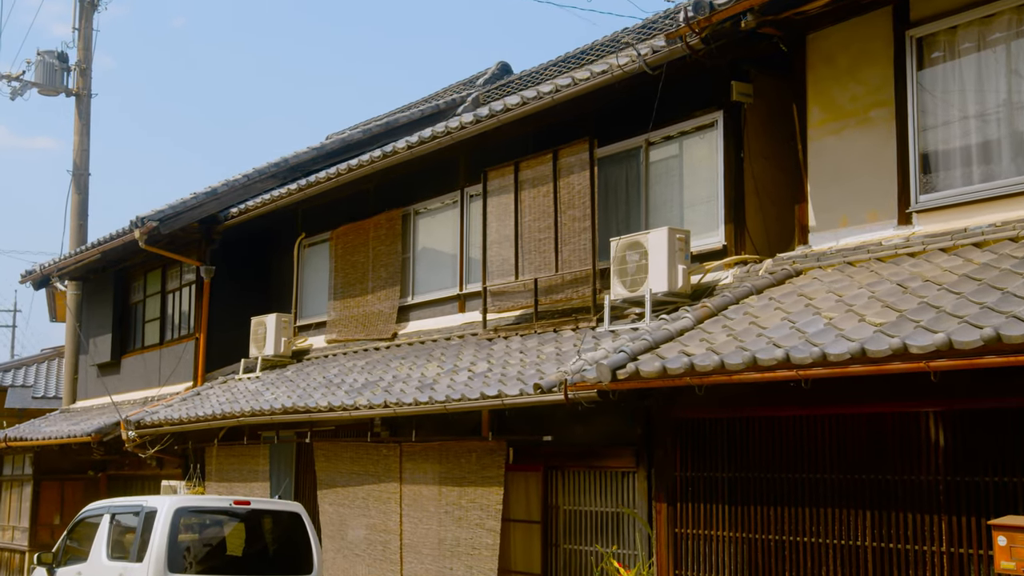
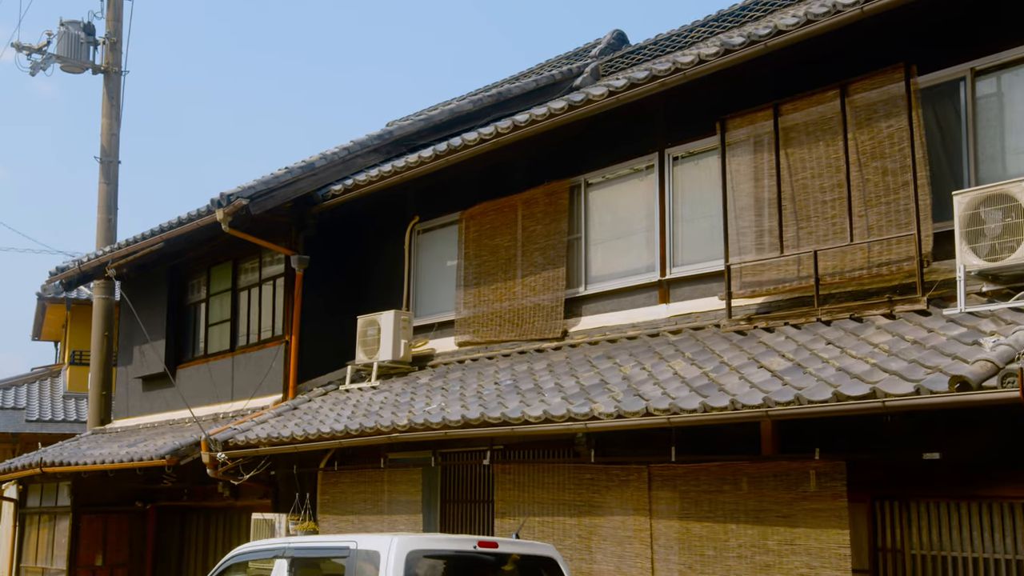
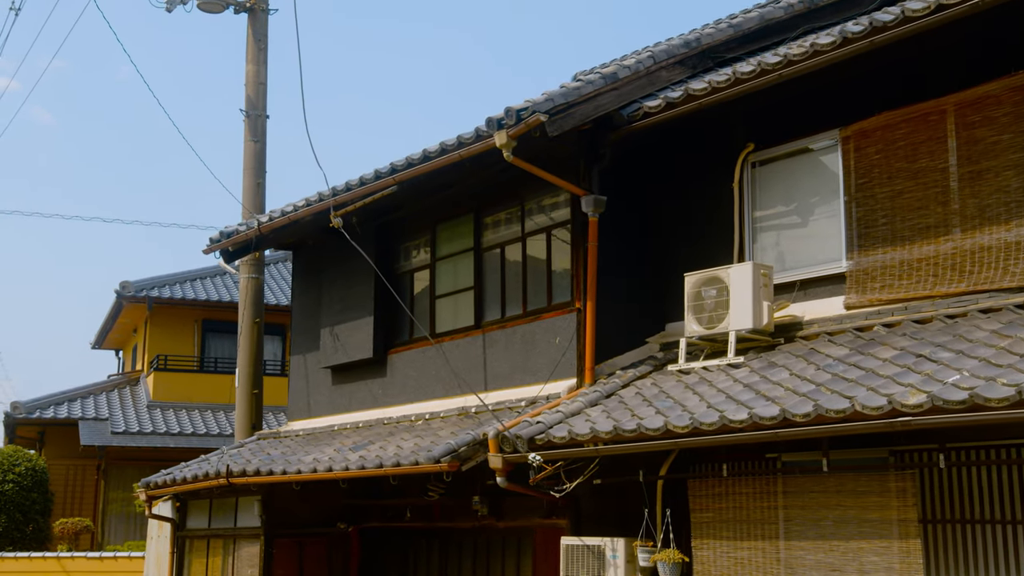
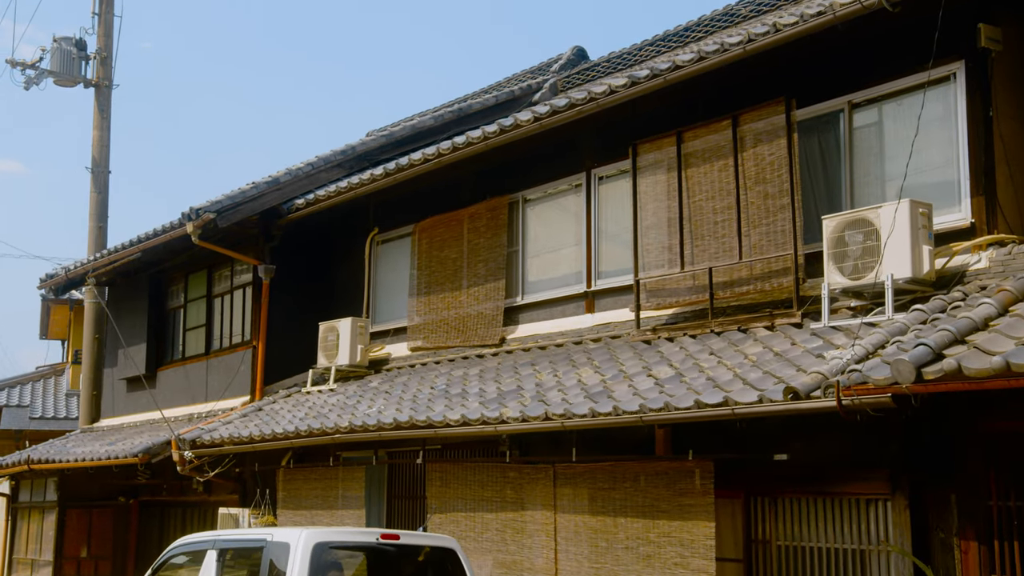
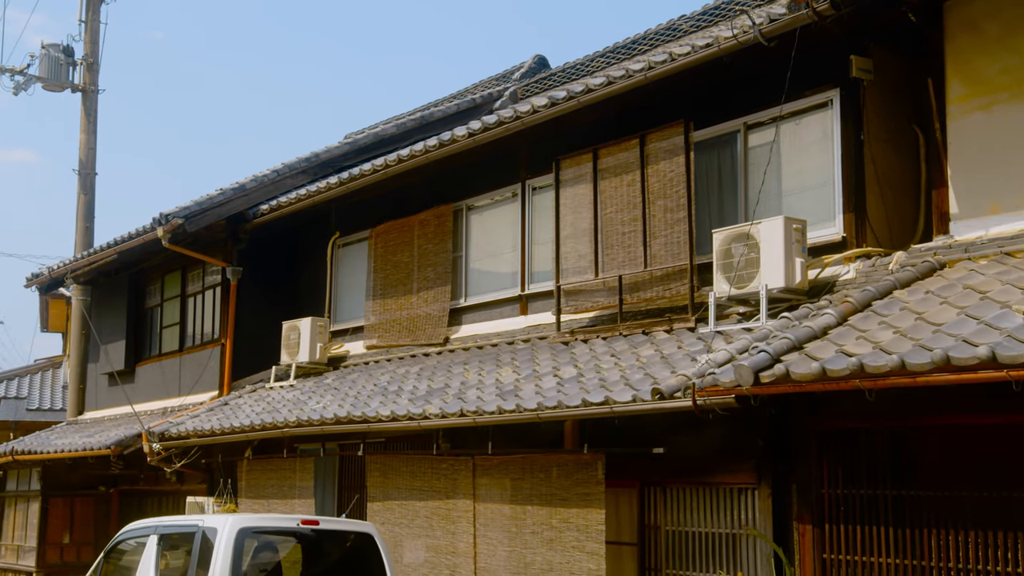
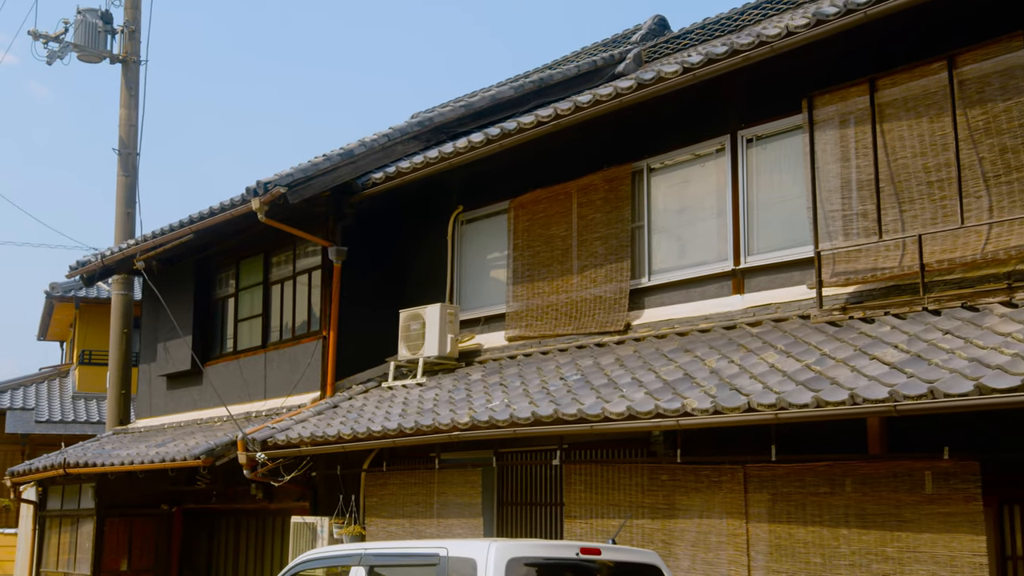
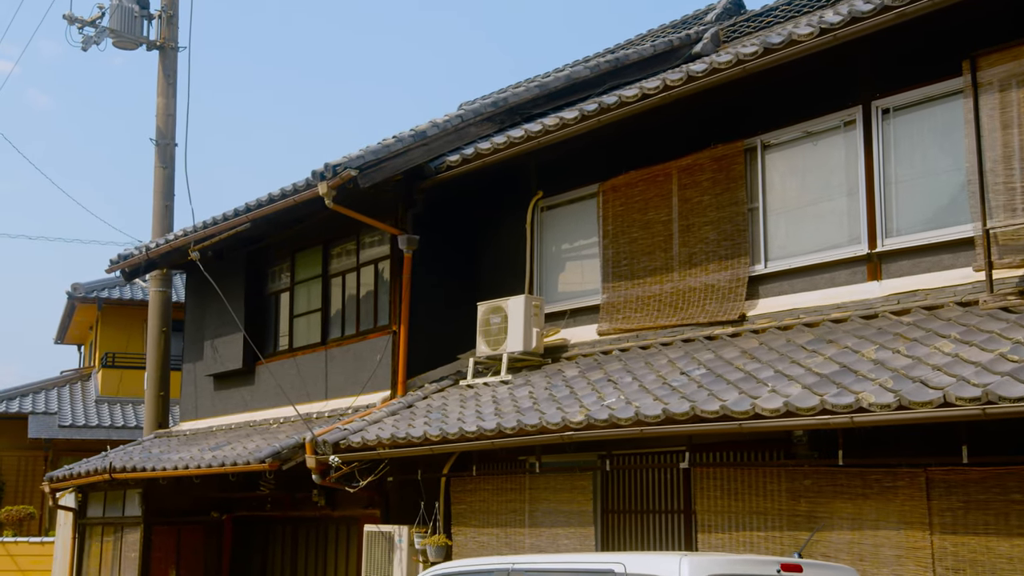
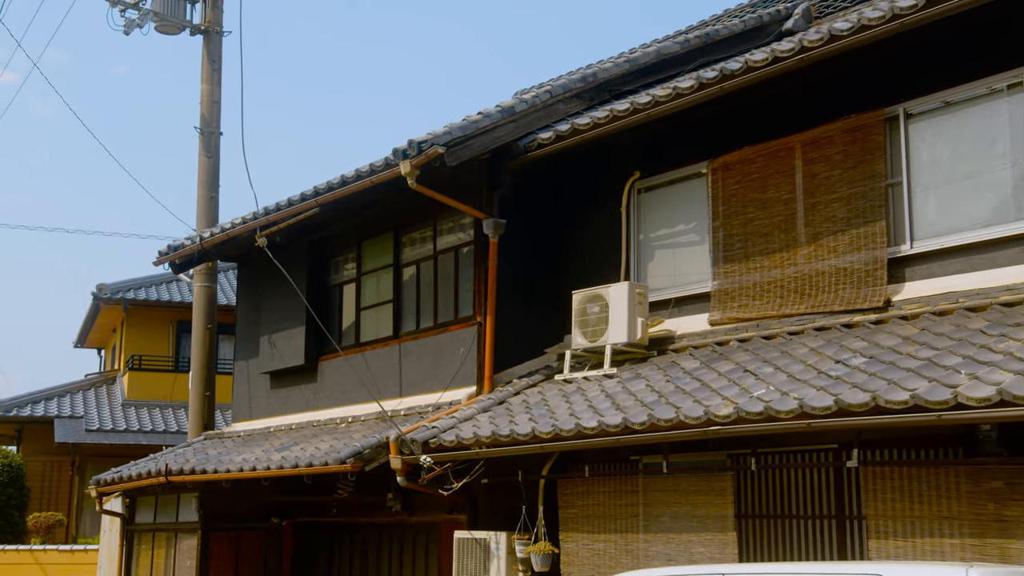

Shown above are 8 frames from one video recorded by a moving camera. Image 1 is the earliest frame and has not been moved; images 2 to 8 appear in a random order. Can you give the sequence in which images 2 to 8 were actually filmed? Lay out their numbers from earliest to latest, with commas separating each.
5, 4, 2, 6, 7, 8, 3
